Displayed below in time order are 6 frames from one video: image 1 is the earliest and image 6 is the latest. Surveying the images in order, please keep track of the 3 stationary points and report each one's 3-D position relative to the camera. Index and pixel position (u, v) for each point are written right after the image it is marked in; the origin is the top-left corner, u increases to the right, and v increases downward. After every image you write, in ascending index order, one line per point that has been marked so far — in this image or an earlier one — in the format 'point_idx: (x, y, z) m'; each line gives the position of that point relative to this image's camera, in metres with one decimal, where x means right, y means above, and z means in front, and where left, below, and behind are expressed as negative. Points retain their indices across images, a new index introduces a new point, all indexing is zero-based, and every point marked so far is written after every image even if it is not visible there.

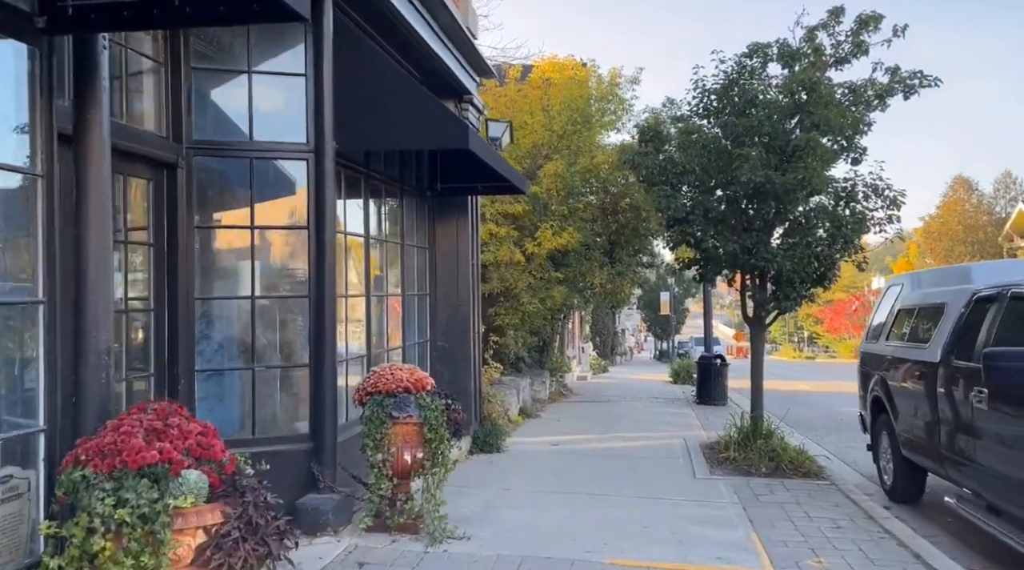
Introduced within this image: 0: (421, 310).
0: (-1.0, -0.3, +9.6) m
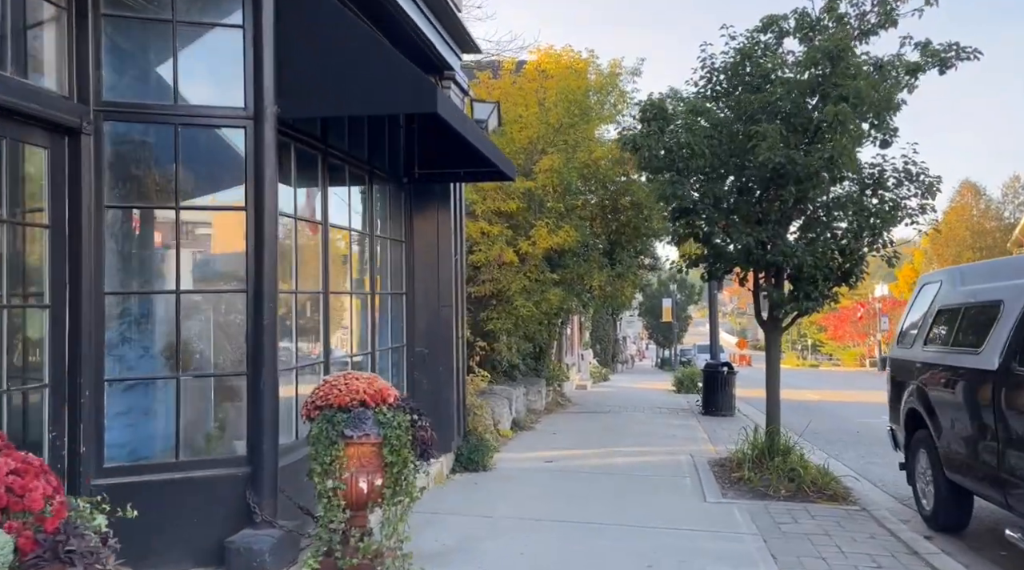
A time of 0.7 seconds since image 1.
0: (-1.2, -0.3, +8.5) m
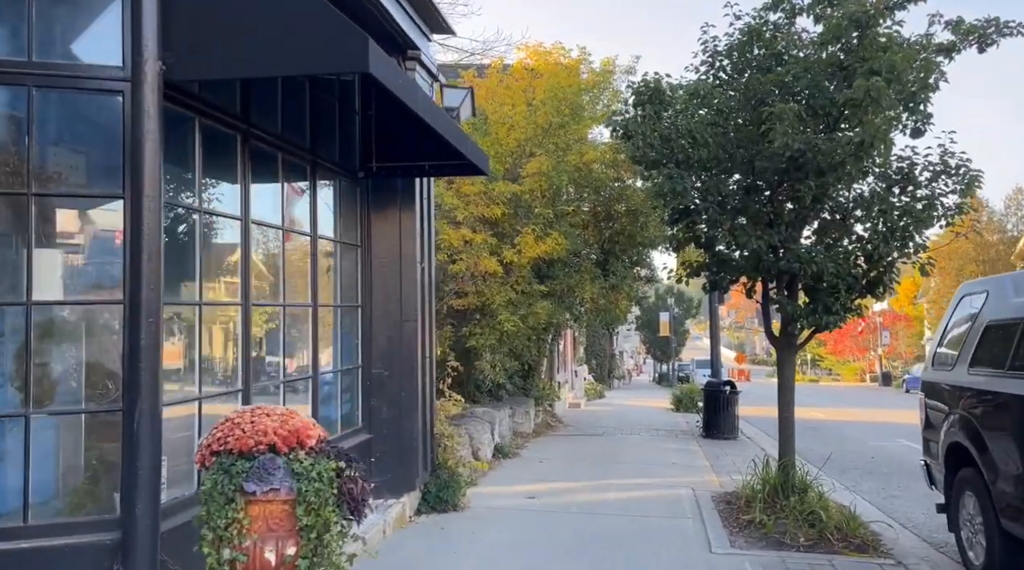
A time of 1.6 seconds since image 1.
0: (-1.4, -0.4, +7.3) m
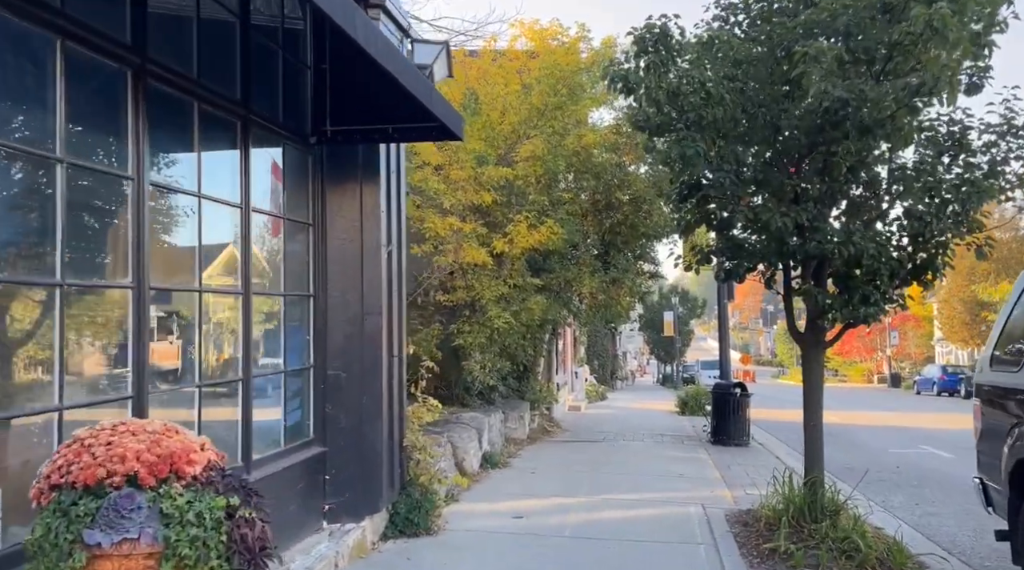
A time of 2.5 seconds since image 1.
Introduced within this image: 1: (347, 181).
0: (-1.6, -0.3, +6.2) m
1: (-1.2, +0.8, +6.5) m
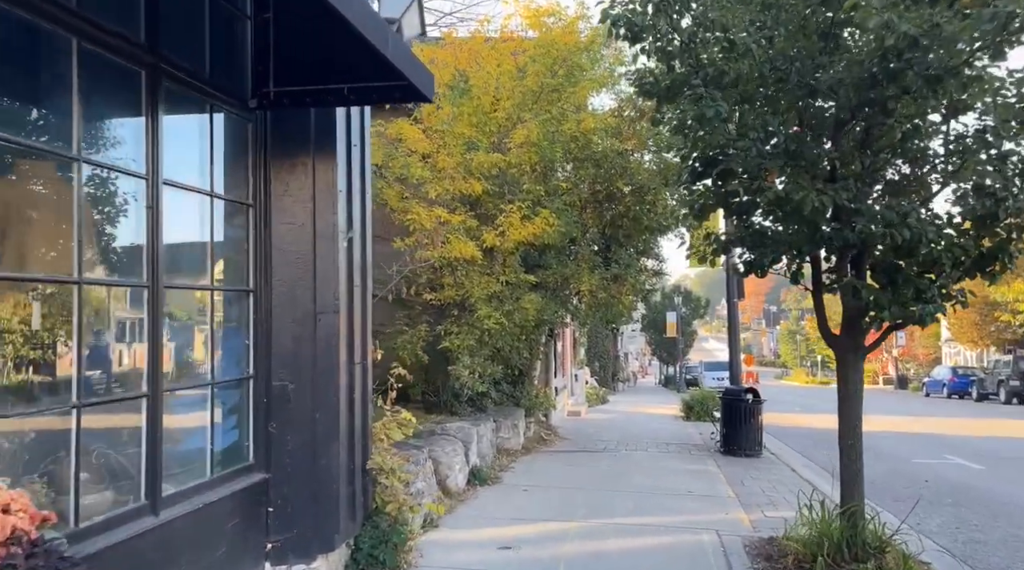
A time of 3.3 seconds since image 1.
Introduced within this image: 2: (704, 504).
0: (-1.7, -0.2, +5.1) m
1: (-1.4, +0.8, +5.4) m
2: (+2.0, -2.3, +8.9) m
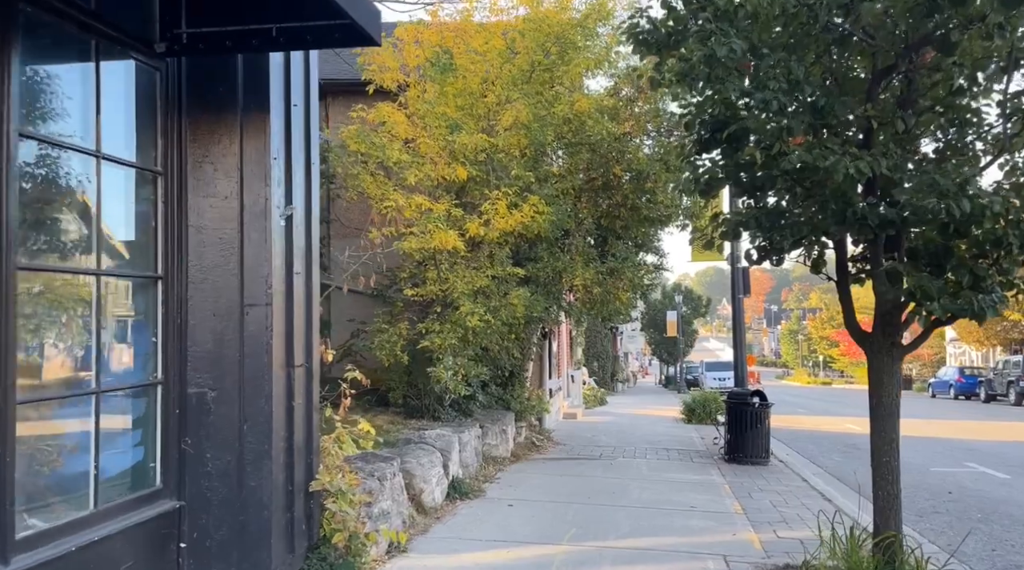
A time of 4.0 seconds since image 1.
0: (-1.8, -0.1, +4.2) m
1: (-1.5, +0.9, +4.5) m
2: (+1.9, -2.2, +8.0) m
